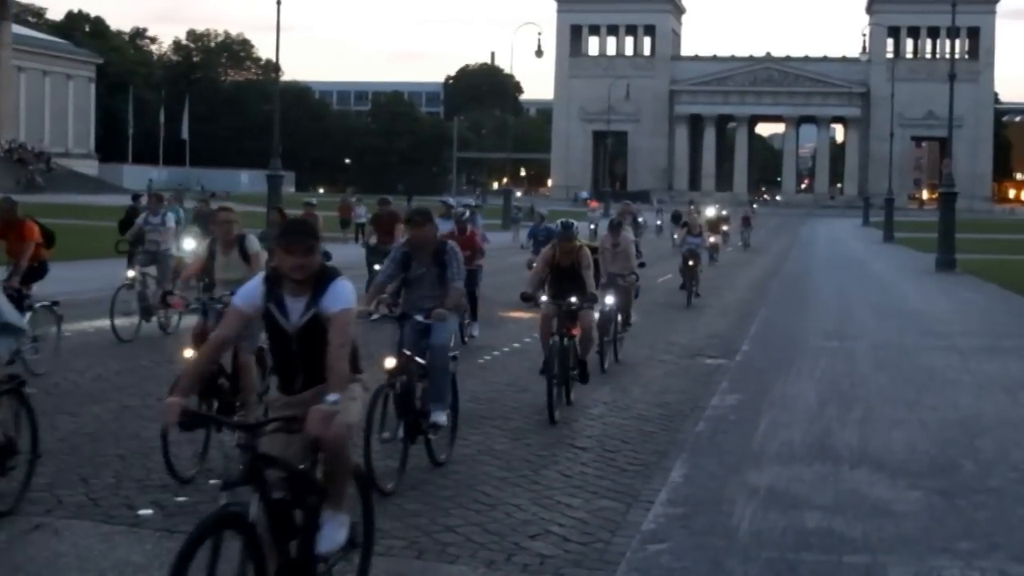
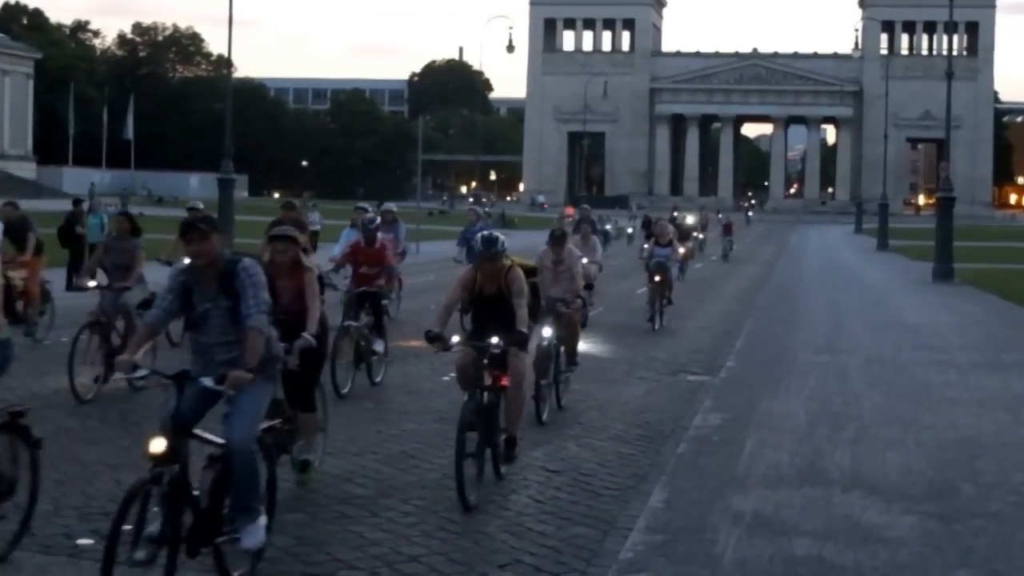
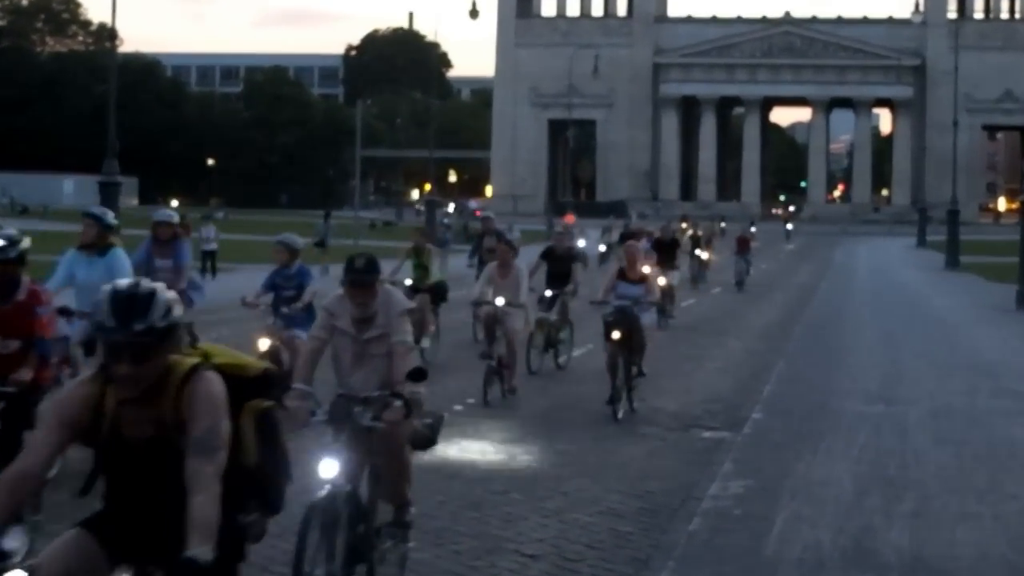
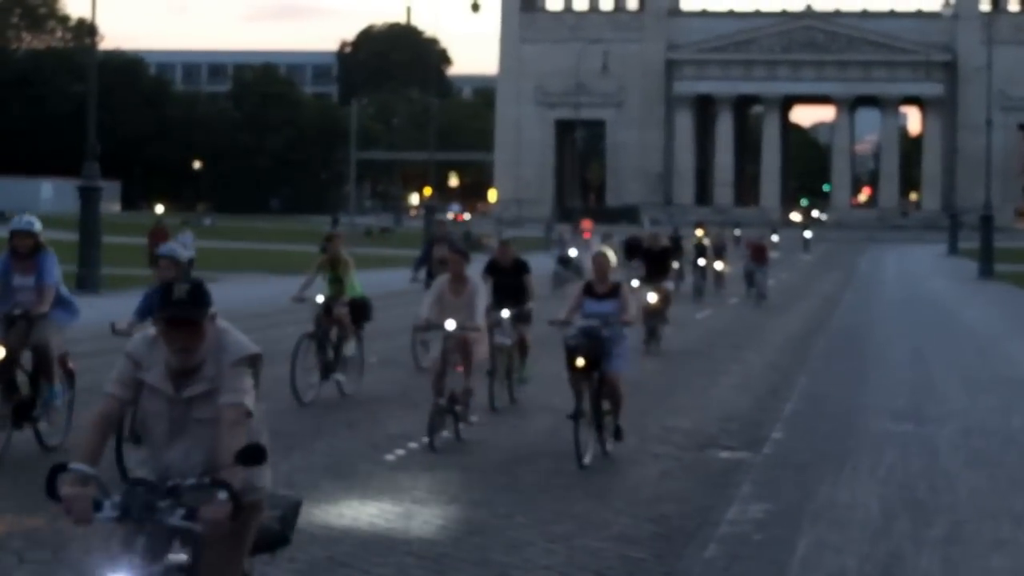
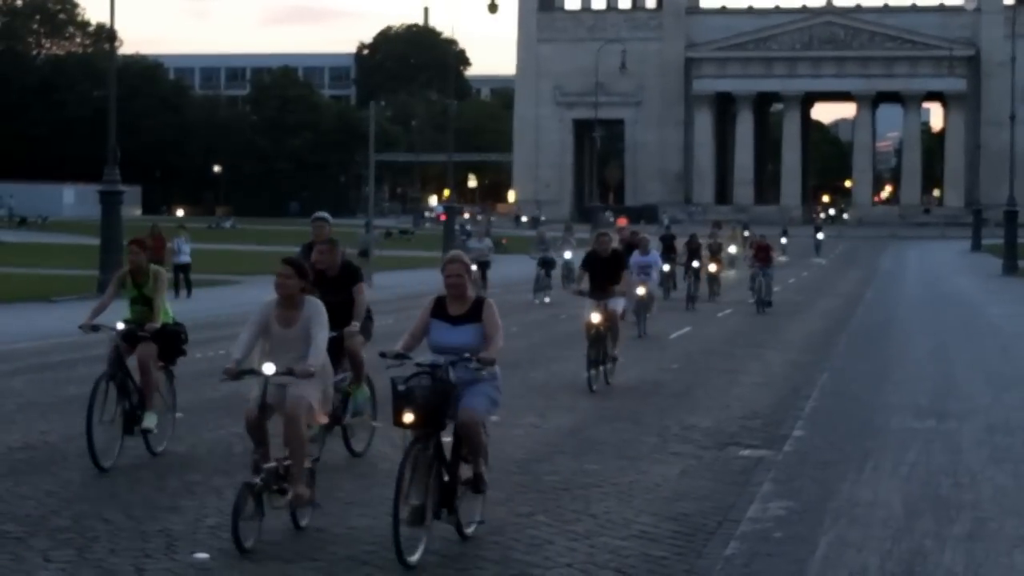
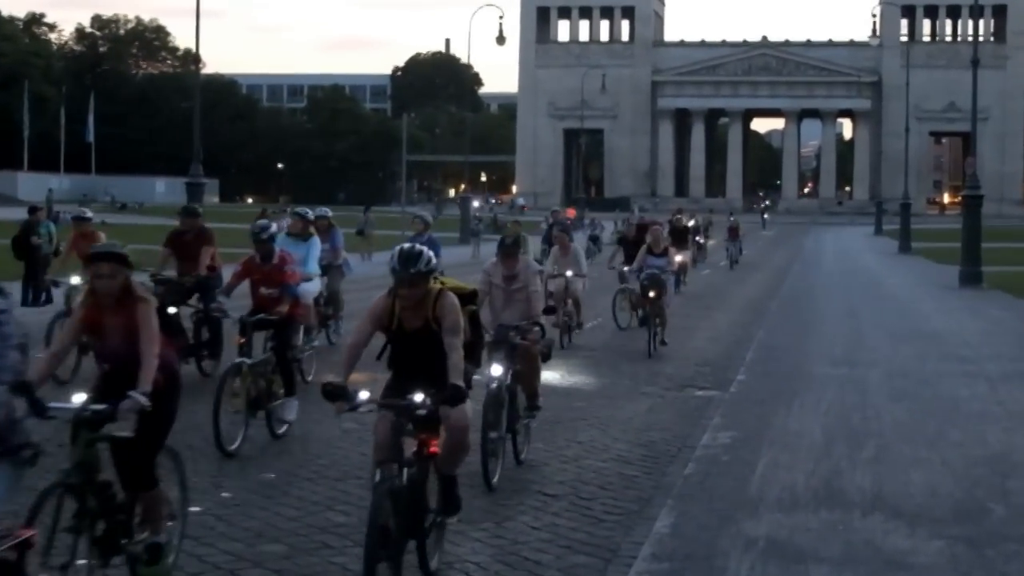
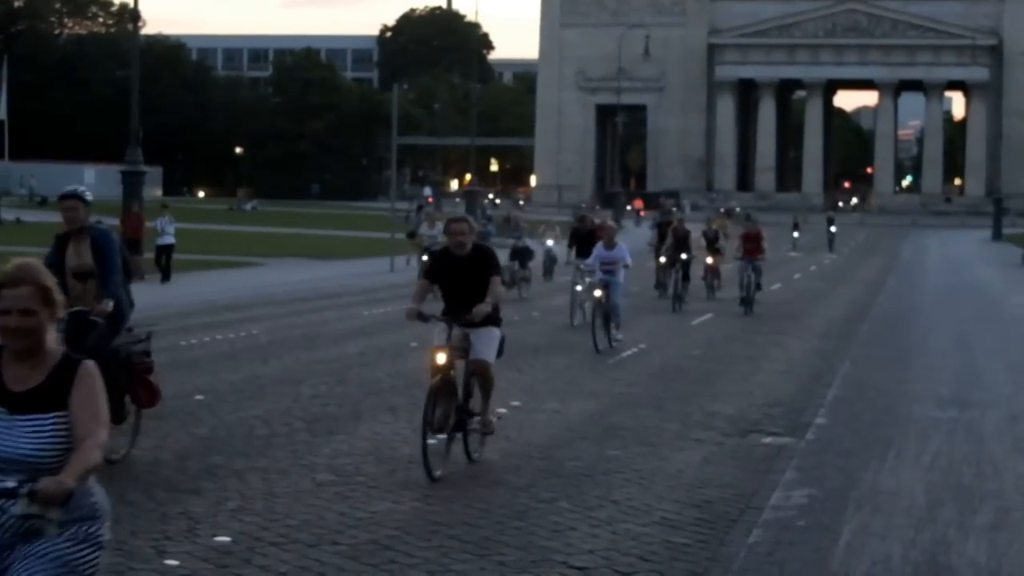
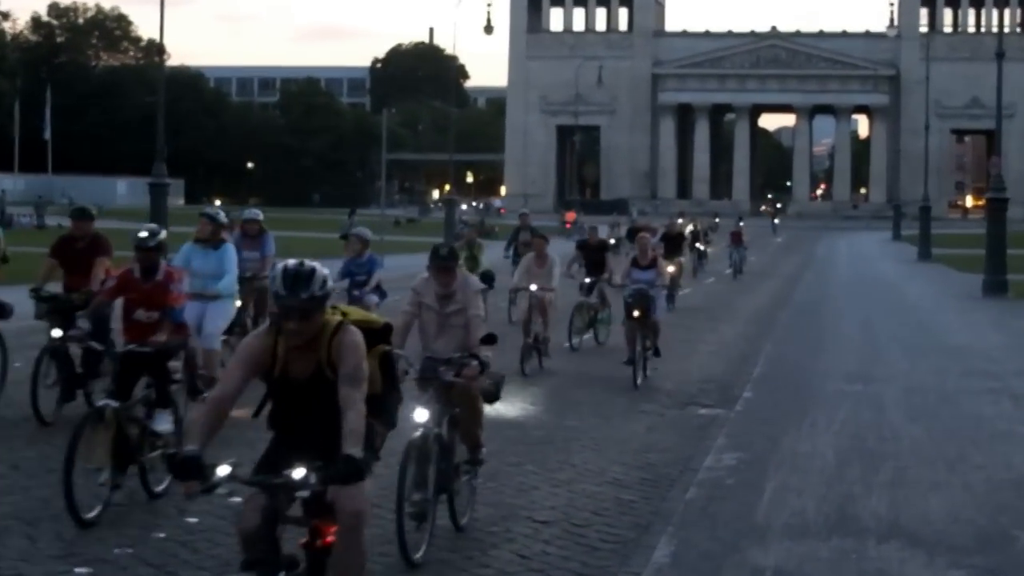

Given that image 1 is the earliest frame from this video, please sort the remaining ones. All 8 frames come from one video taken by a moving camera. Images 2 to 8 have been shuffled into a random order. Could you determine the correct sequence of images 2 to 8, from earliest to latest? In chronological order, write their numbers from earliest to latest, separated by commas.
2, 6, 8, 3, 4, 5, 7
